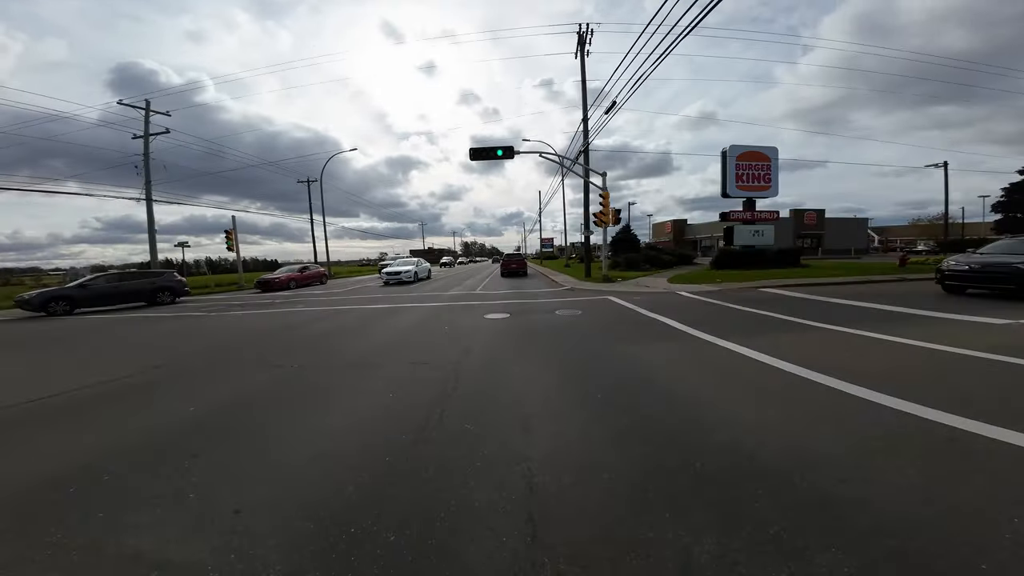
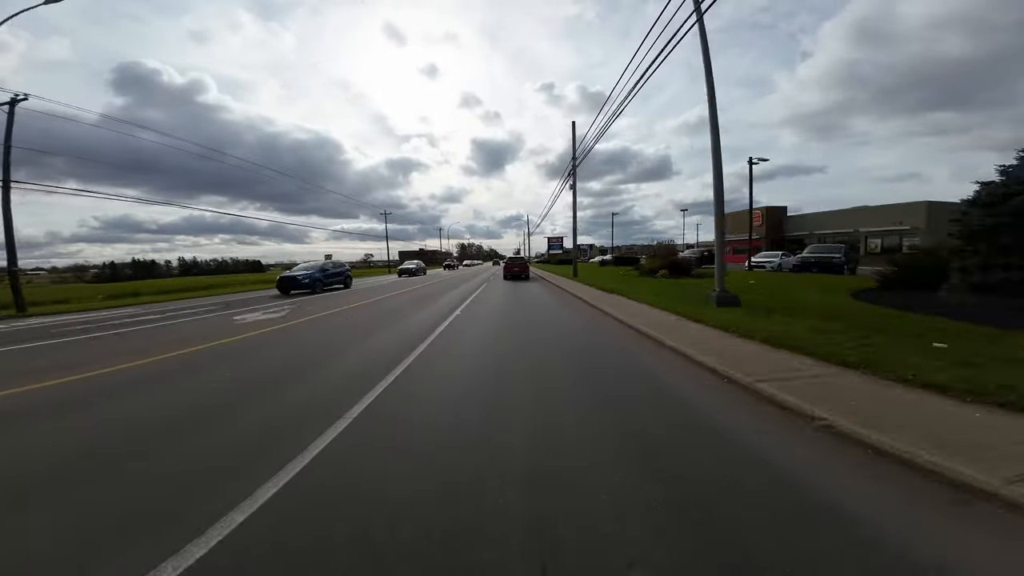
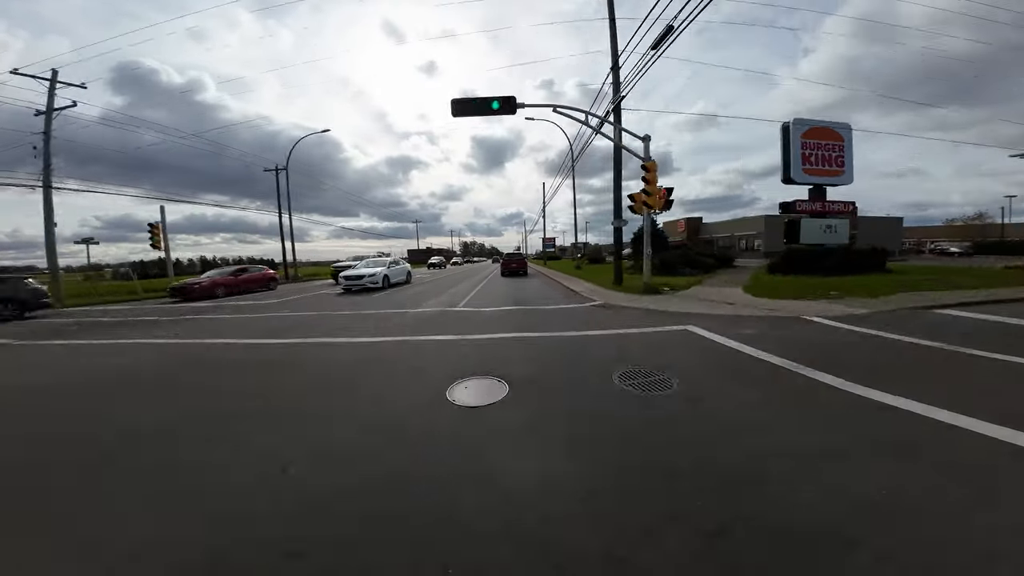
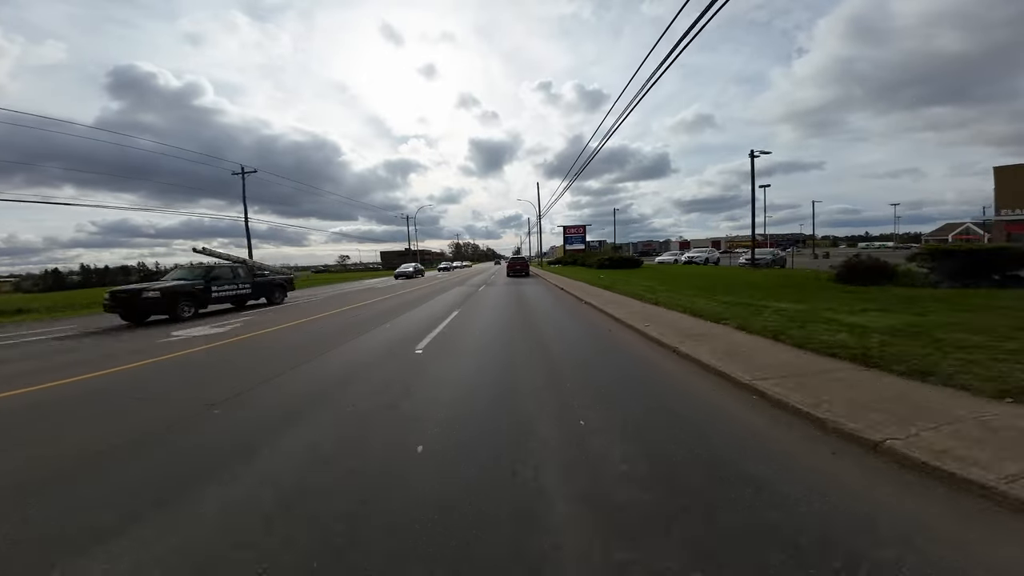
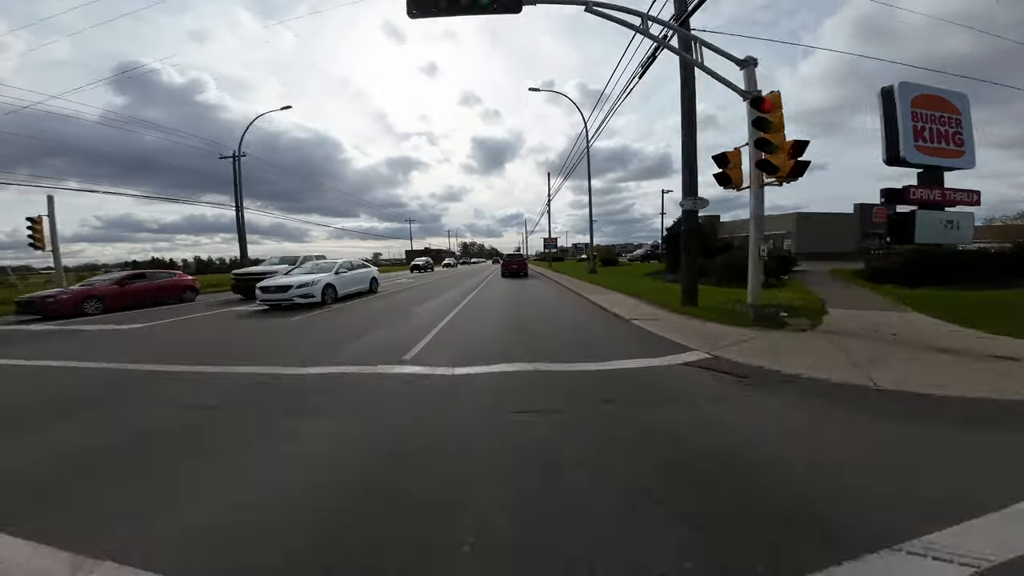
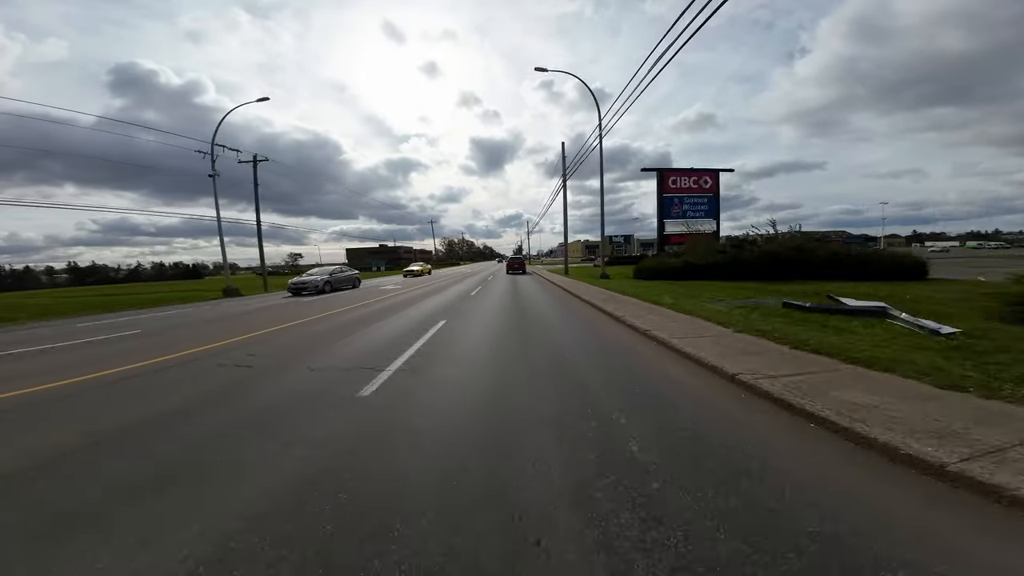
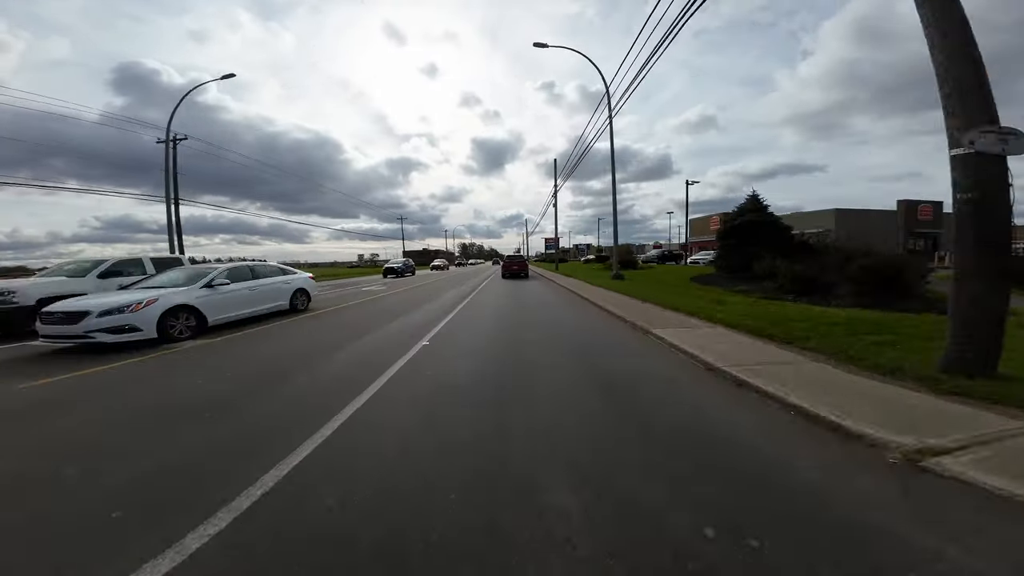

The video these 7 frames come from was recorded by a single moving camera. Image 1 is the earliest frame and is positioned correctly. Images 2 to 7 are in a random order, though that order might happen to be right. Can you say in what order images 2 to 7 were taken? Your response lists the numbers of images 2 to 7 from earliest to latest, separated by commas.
3, 5, 7, 2, 4, 6
